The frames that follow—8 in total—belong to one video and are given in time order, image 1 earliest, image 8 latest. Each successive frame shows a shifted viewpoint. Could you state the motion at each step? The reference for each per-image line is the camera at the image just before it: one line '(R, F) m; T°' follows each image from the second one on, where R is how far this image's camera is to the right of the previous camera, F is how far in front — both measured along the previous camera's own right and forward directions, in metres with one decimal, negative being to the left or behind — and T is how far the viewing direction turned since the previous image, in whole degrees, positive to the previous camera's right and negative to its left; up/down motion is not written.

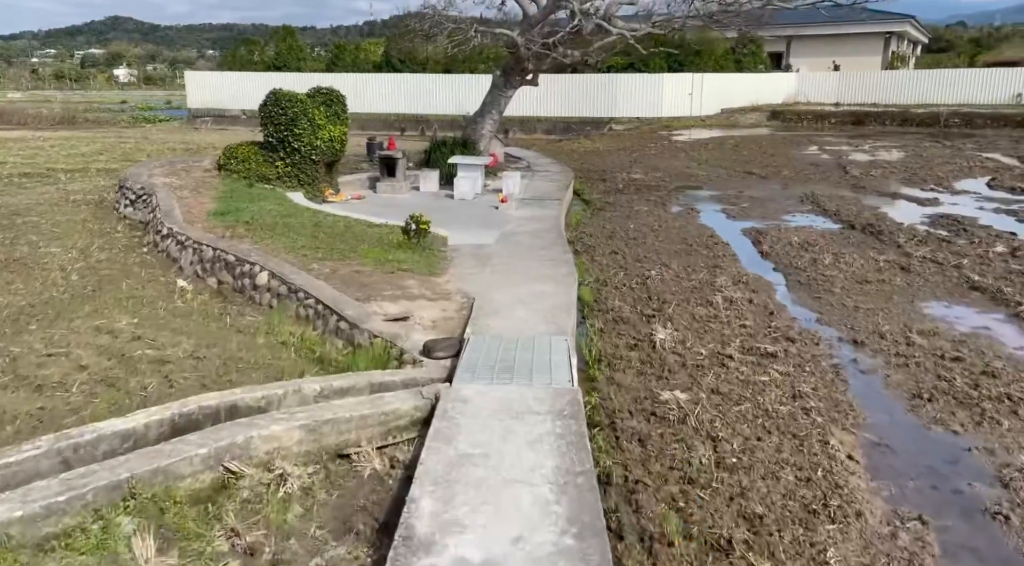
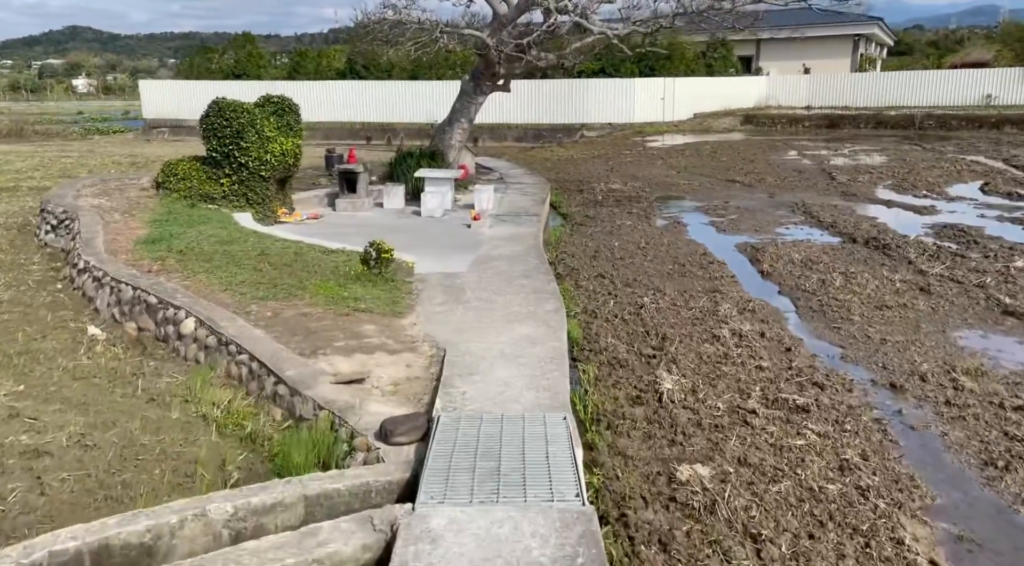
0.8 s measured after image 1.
(0.0, +1.1) m; +2°
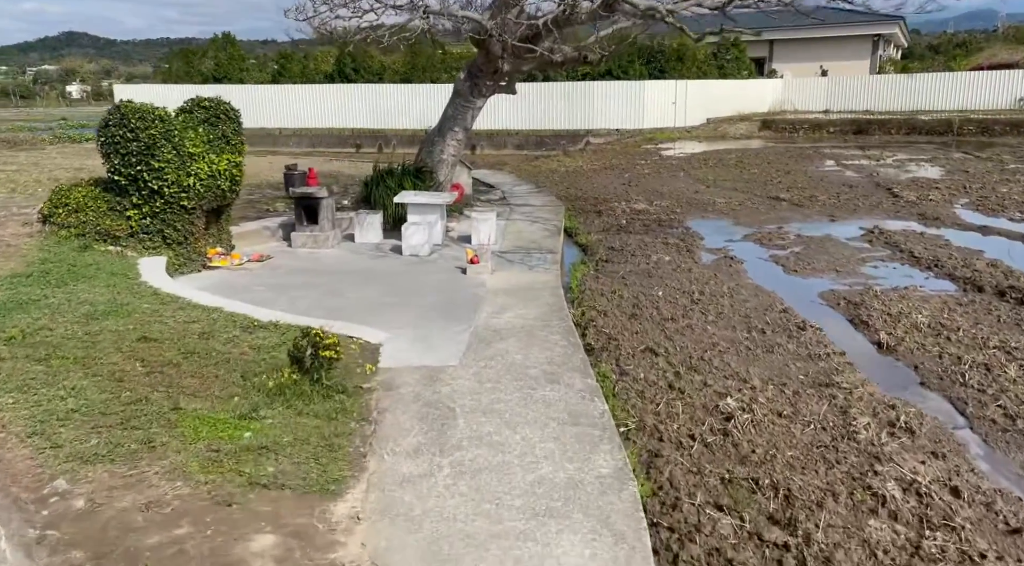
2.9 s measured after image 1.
(-0.1, +2.8) m; 0°
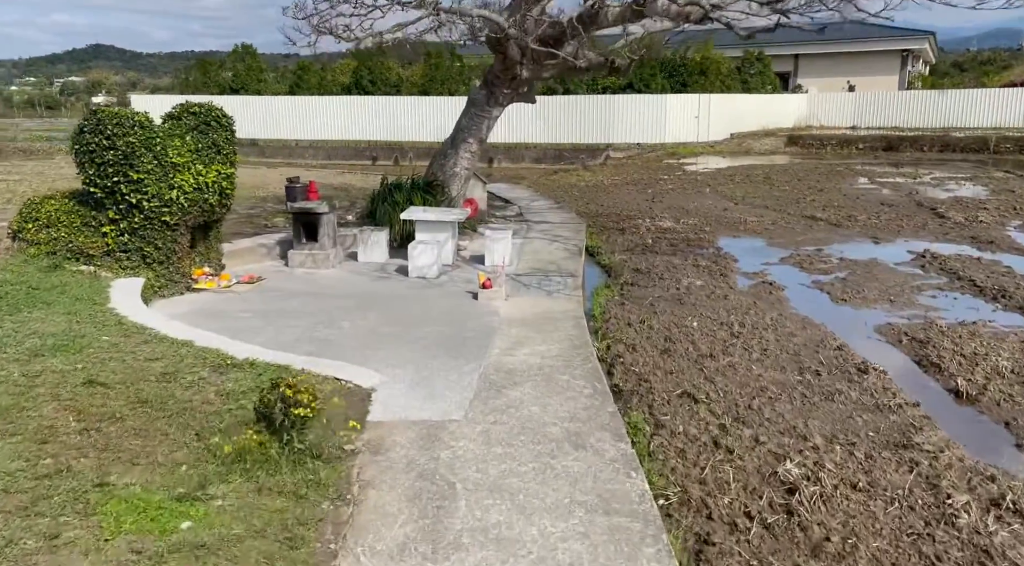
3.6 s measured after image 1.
(0.0, +0.9) m; -1°
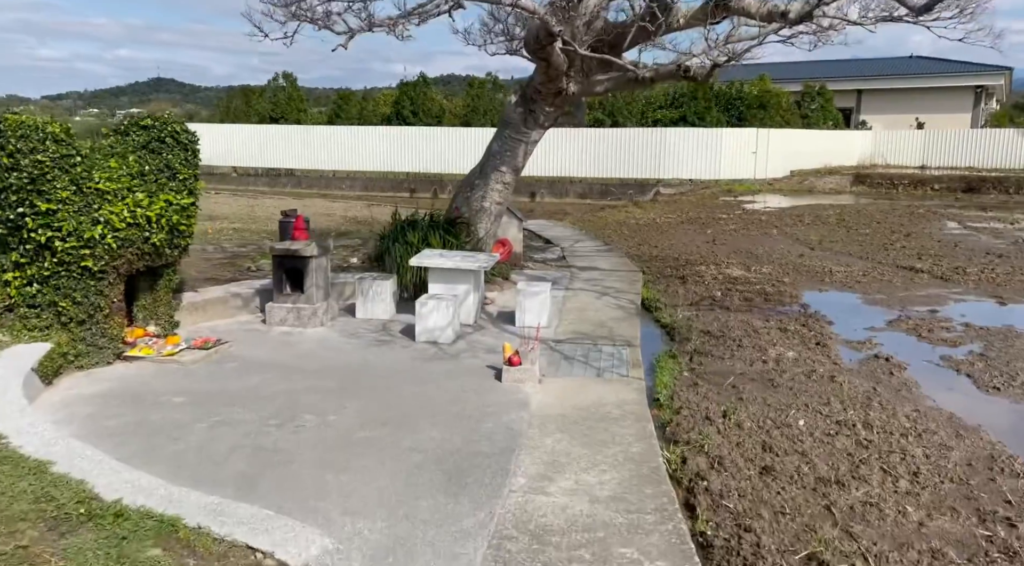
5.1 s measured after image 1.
(0.0, +2.0) m; -3°
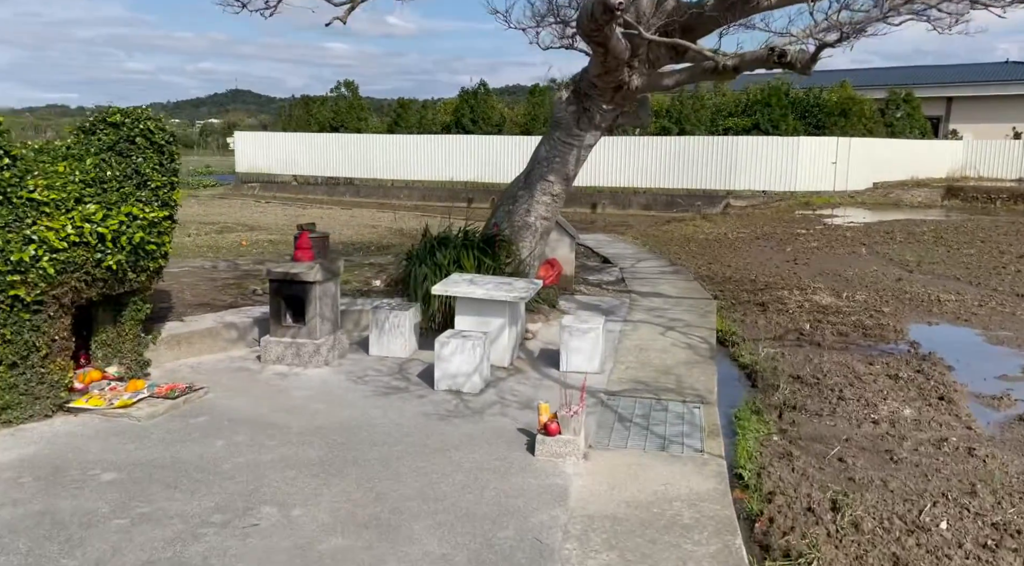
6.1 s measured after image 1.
(+0.1, +1.3) m; -4°
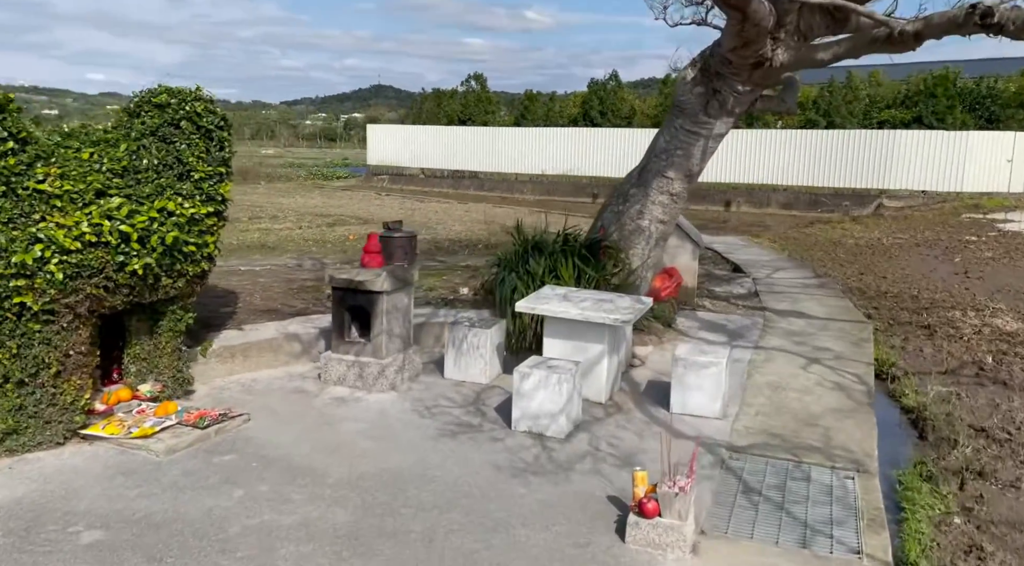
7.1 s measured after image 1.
(+0.1, +1.0) m; -9°
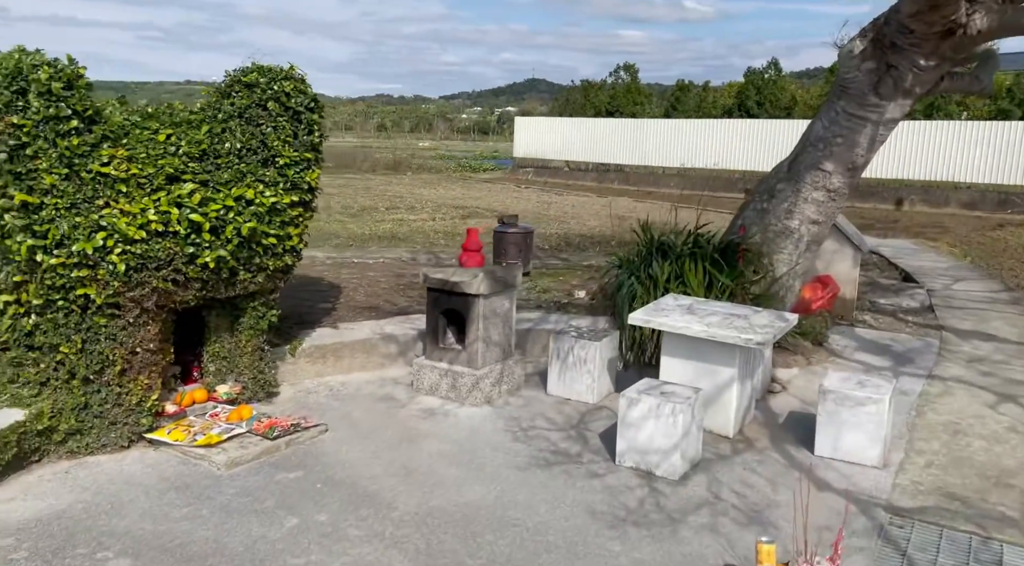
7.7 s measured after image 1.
(+0.2, +0.6) m; -10°
